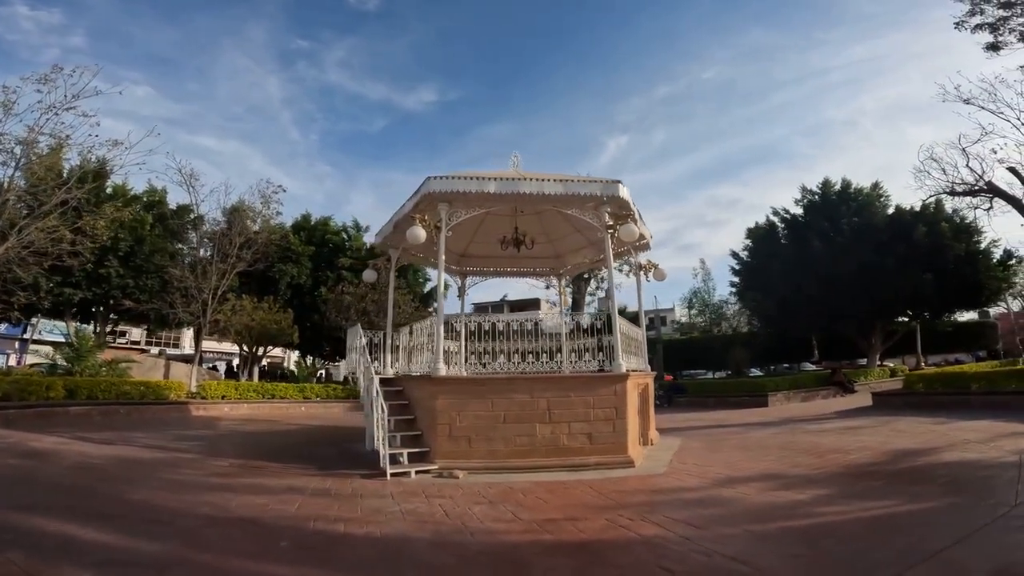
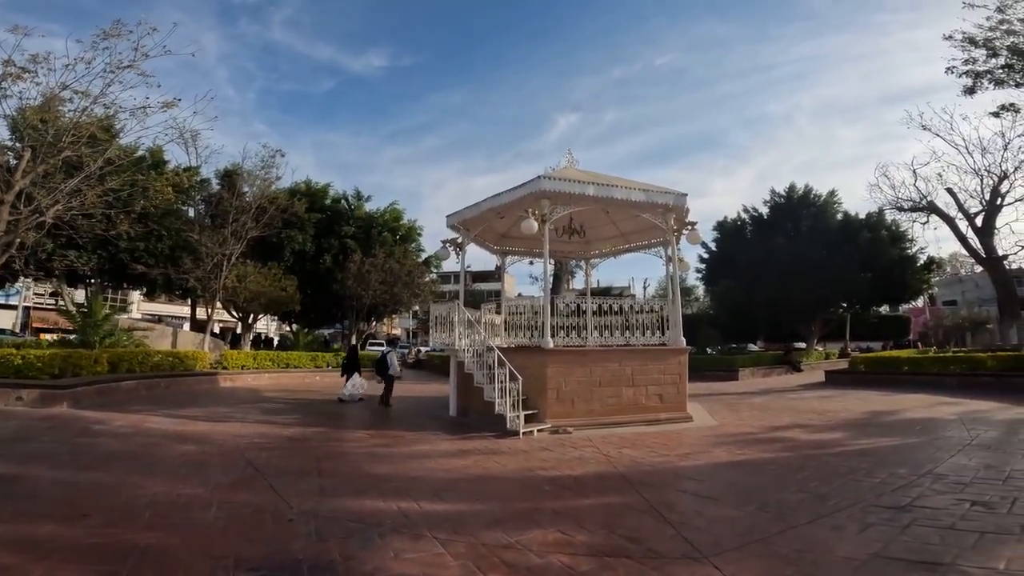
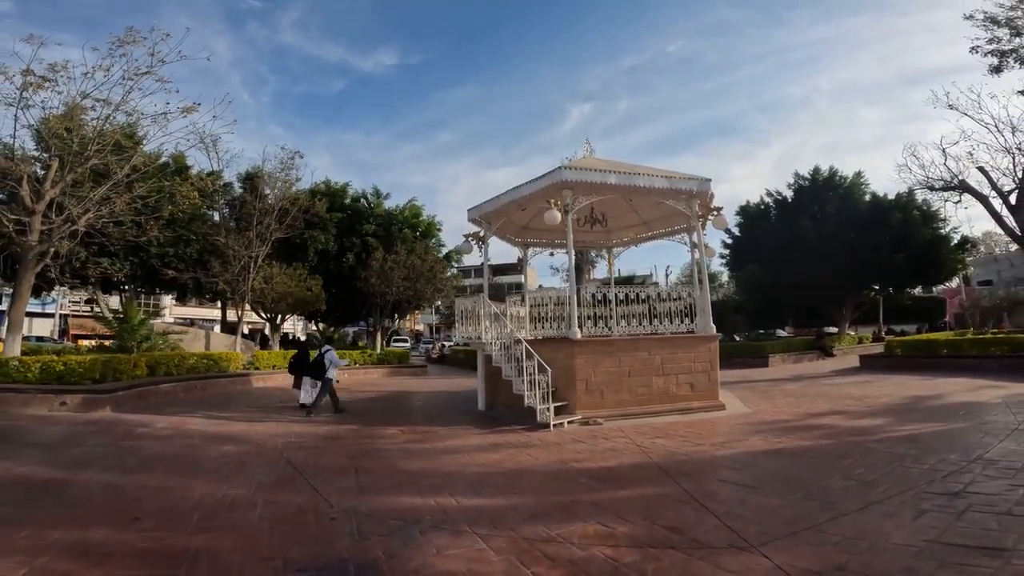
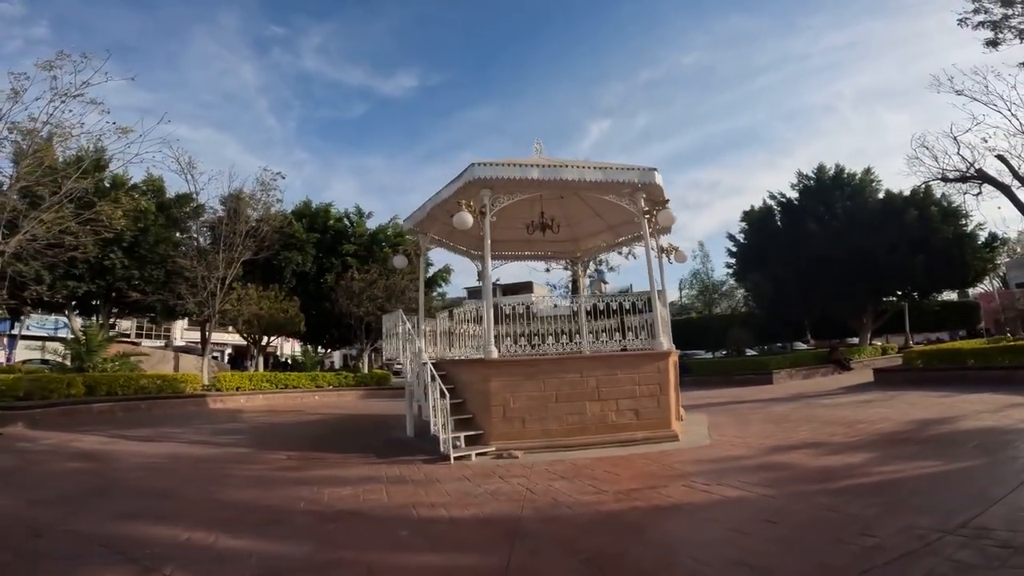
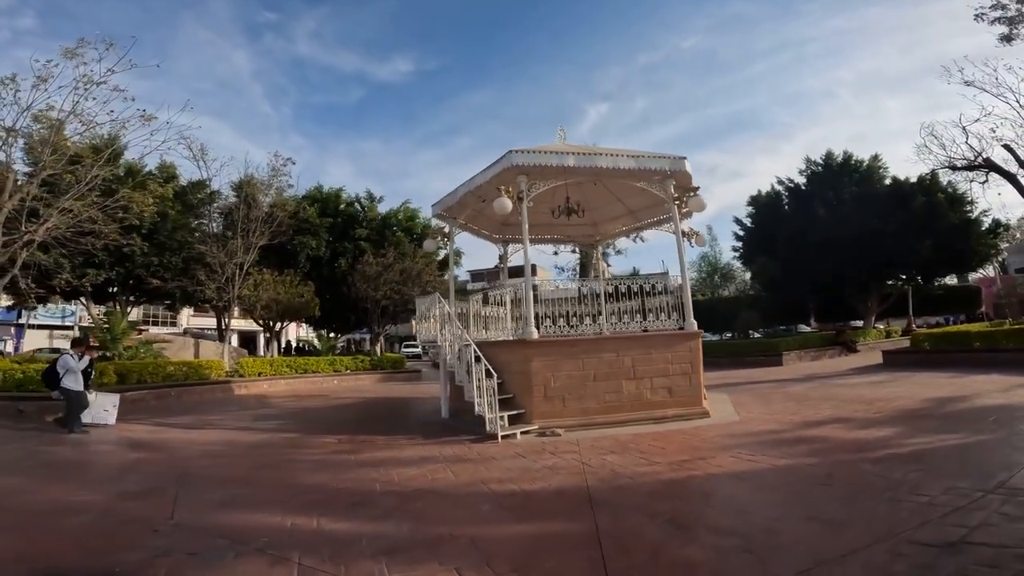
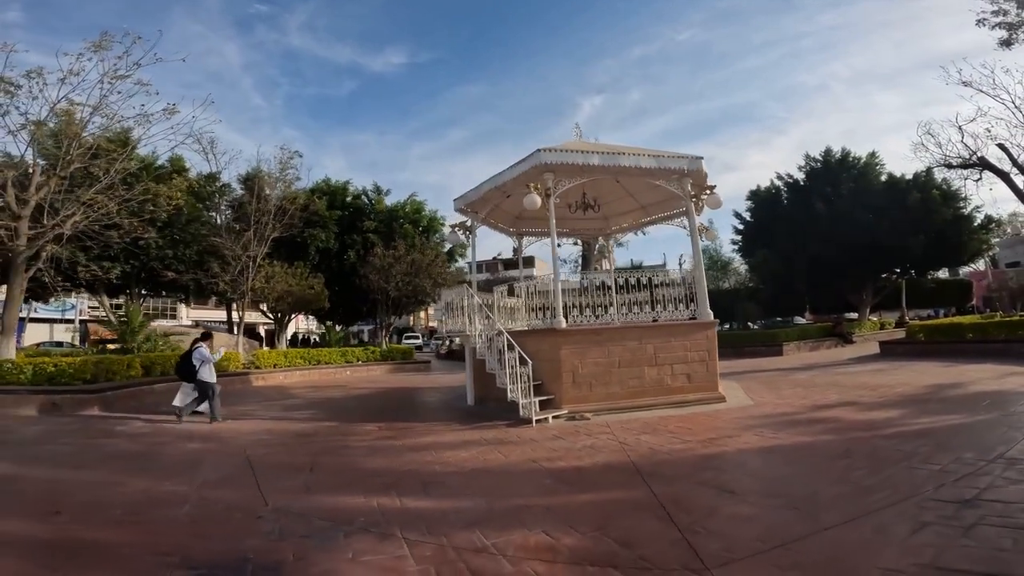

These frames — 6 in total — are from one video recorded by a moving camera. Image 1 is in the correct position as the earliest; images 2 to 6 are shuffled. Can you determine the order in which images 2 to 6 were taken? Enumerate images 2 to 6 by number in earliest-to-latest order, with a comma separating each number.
4, 5, 6, 3, 2
